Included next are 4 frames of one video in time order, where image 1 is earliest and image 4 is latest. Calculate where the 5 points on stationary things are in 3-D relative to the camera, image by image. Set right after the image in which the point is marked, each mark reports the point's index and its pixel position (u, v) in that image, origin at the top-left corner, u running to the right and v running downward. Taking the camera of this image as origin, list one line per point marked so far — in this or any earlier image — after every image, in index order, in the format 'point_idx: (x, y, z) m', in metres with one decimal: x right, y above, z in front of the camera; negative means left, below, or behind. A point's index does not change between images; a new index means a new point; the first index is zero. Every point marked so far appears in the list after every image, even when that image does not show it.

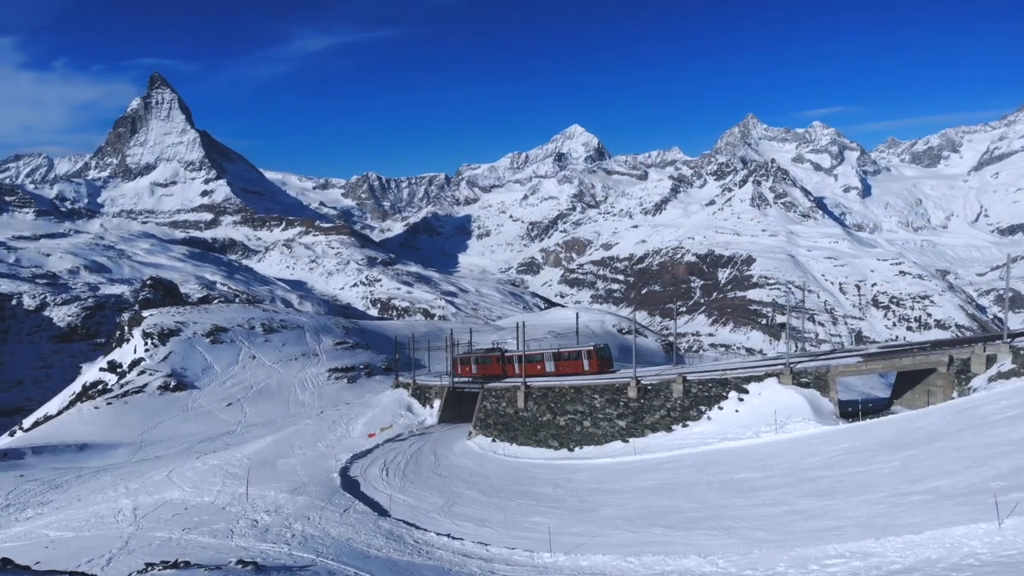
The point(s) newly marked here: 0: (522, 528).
0: (+0.3, -6.6, +18.1) m
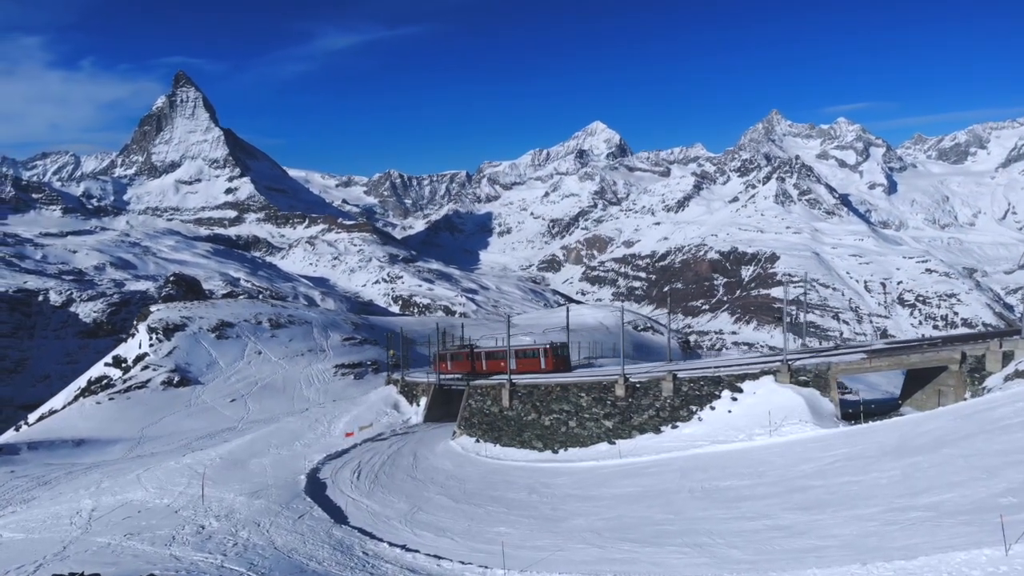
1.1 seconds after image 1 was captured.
0: (-0.7, -6.3, +16.6) m
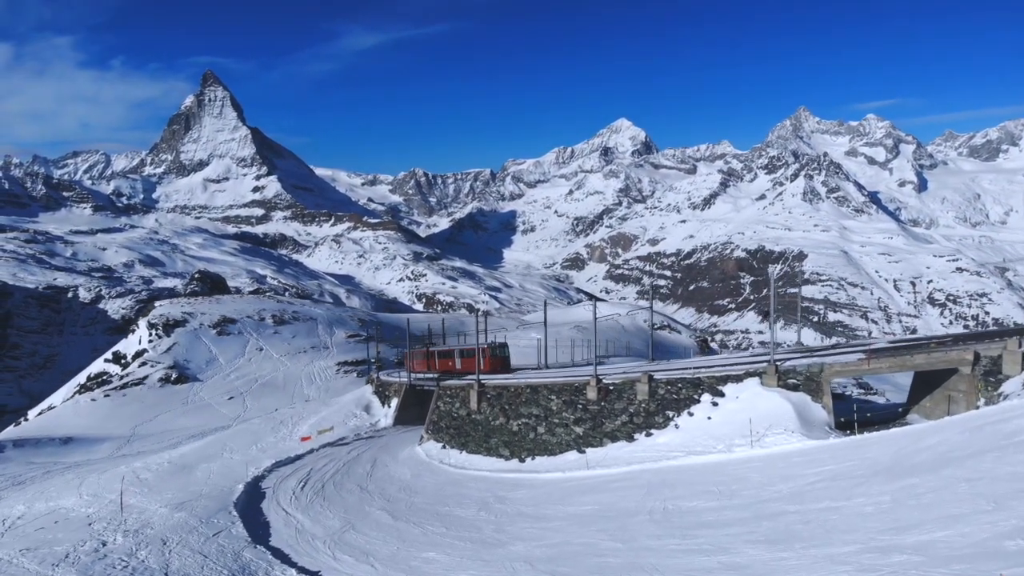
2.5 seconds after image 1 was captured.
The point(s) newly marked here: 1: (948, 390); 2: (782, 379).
0: (-2.3, -6.1, +14.4) m
1: (+12.0, -2.8, +18.3) m
2: (+7.8, -2.6, +19.0) m
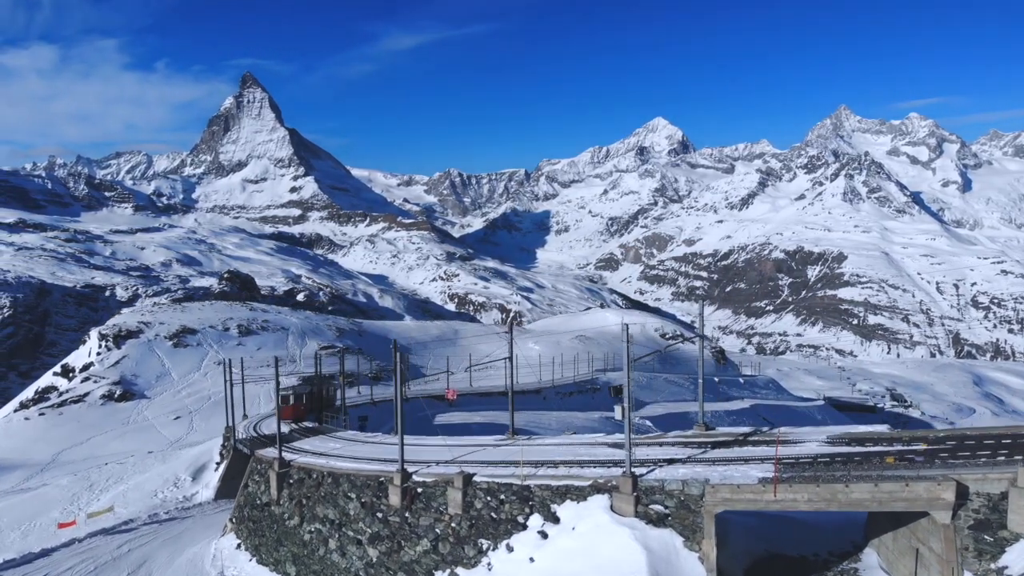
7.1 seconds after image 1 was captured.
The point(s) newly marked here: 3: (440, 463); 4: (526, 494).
0: (-7.9, -7.2, +7.6) m
1: (+6.6, -4.1, +10.8) m
2: (+2.4, -3.8, +11.8) m
3: (-1.4, -4.1, +15.8) m
4: (+0.4, -4.1, +13.2) m
